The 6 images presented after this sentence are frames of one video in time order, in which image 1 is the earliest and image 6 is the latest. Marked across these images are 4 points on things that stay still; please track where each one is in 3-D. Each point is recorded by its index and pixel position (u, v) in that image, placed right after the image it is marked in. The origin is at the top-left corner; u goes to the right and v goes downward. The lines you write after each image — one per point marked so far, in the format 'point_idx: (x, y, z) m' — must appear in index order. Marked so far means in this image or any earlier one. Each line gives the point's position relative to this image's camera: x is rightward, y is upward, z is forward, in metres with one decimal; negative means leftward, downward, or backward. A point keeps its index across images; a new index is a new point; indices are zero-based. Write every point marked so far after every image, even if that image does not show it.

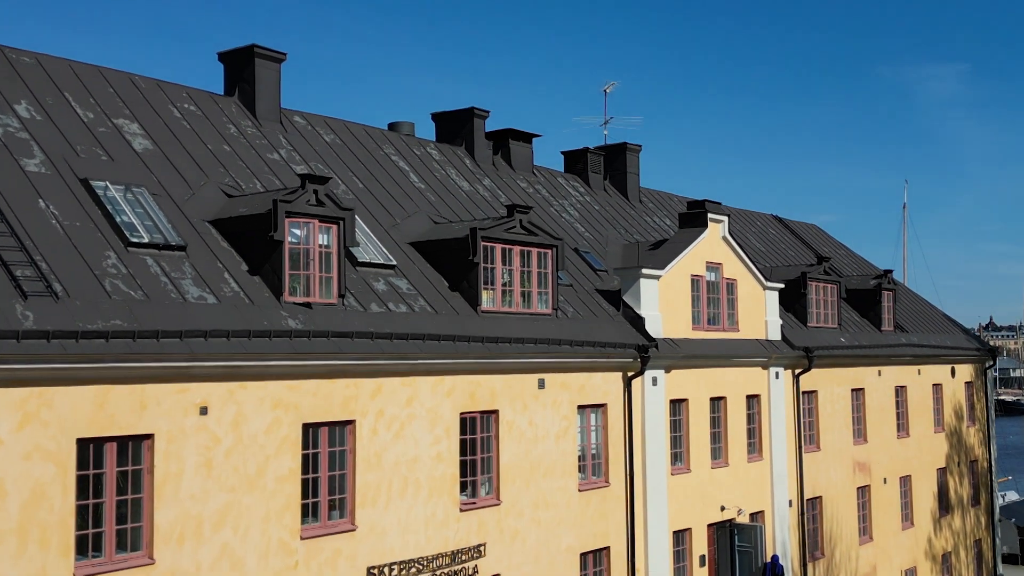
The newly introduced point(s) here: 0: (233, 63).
0: (-10.1, +8.1, +18.8) m
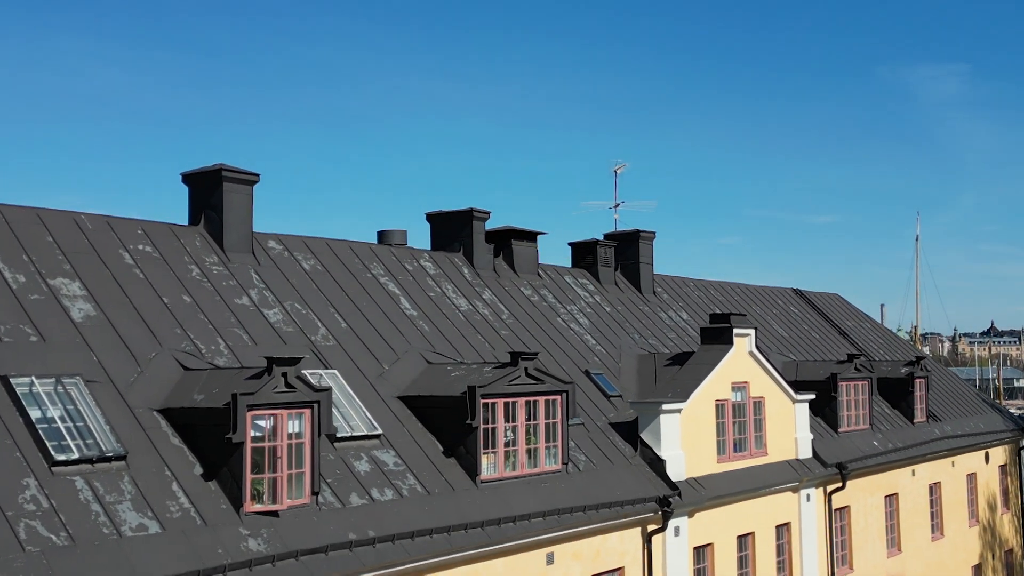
0: (-10.0, +3.2, +16.5) m
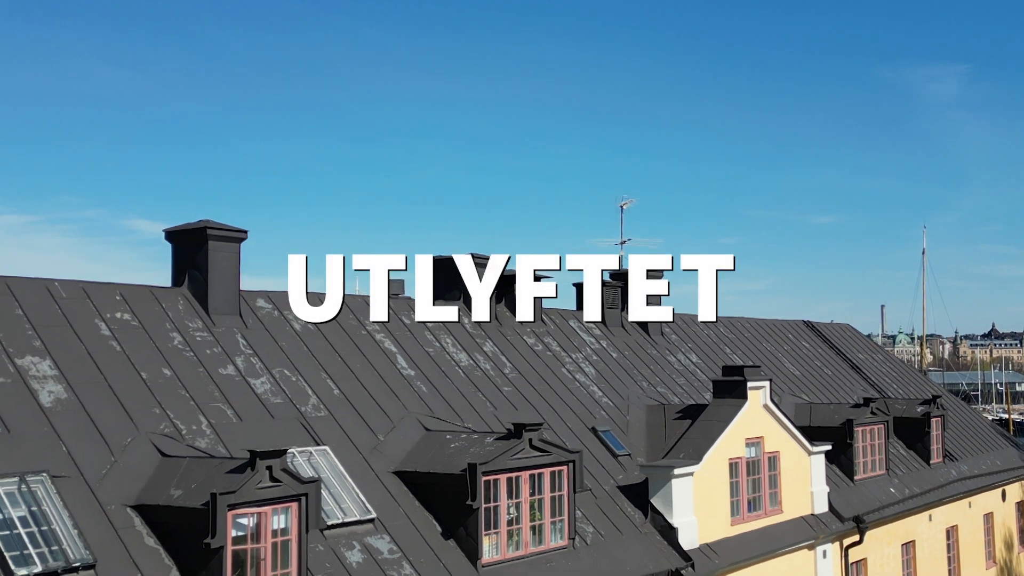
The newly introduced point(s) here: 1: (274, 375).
0: (-9.9, +1.3, +15.5) m
1: (-6.8, -2.5, +14.9) m
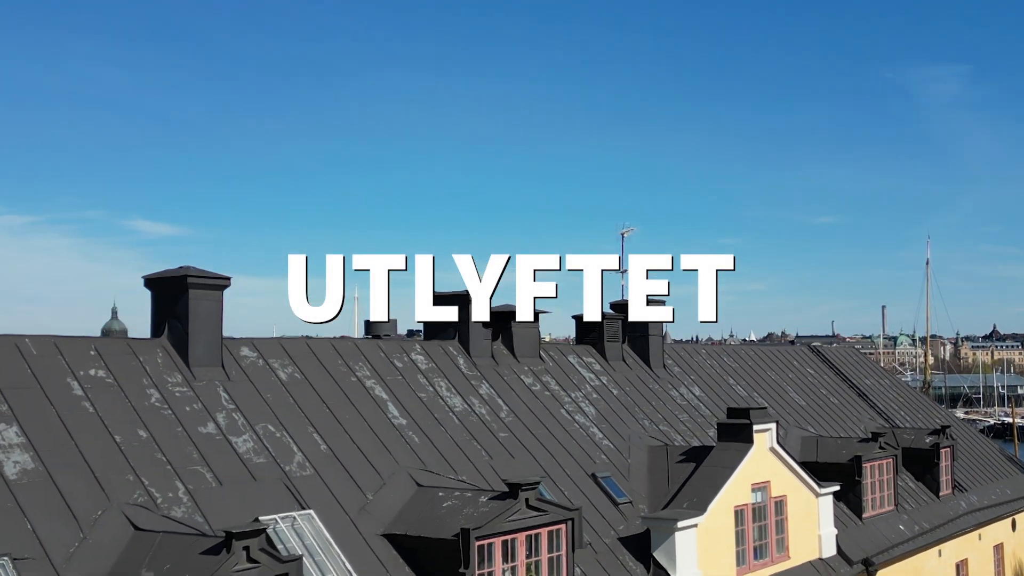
0: (-10.0, -0.1, +14.8) m
1: (-7.0, -3.9, +14.2) m
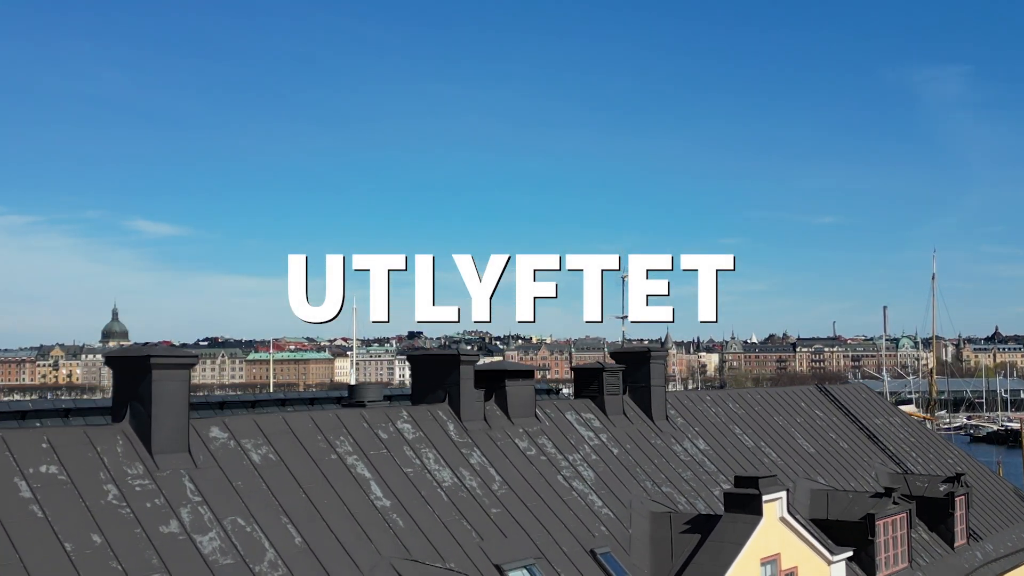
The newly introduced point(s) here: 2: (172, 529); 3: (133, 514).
0: (-10.2, -2.2, +13.6) m
1: (-7.2, -6.0, +13.1) m
2: (-8.2, -5.8, +12.6) m
3: (-9.1, -5.4, +12.4) m
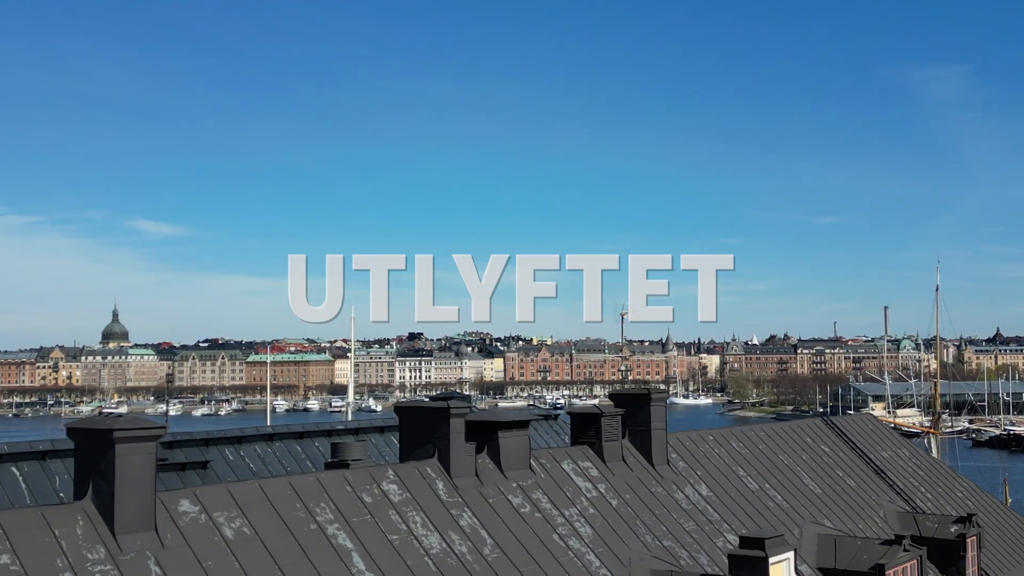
0: (-10.5, -3.9, +12.7) m
1: (-7.4, -7.6, +12.1) m
2: (-8.5, -7.5, +11.7) m
3: (-9.3, -7.1, +11.5) m
